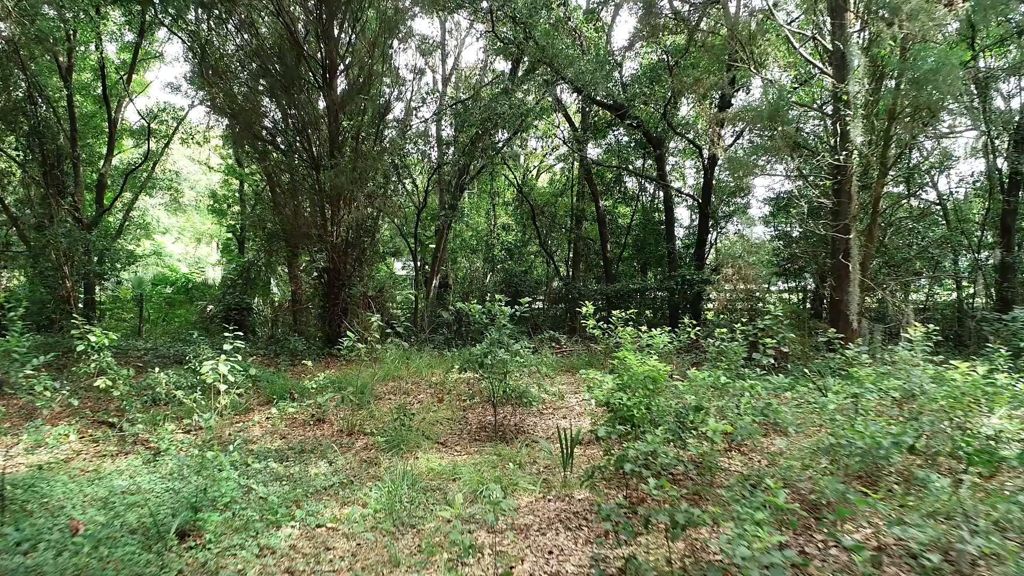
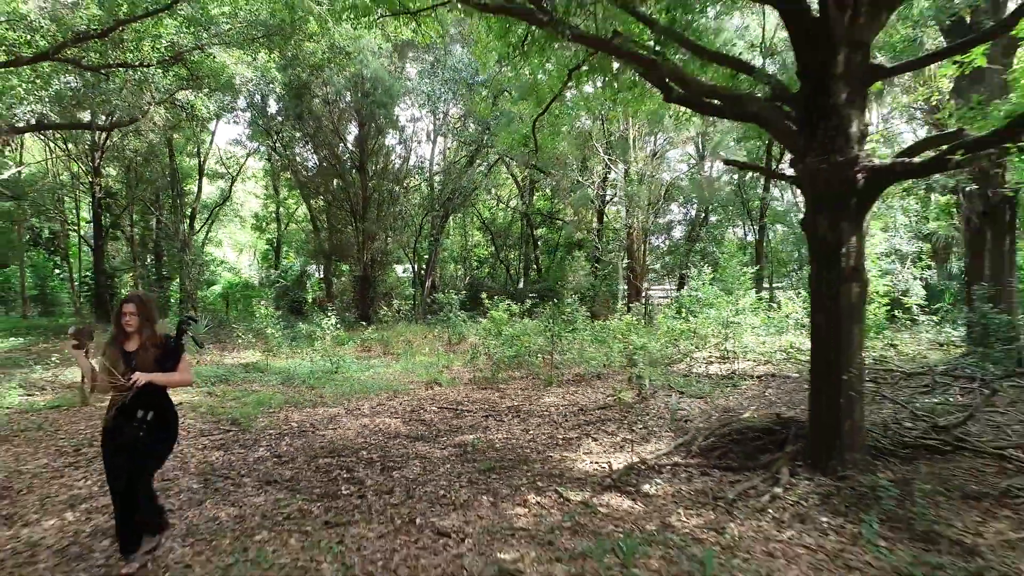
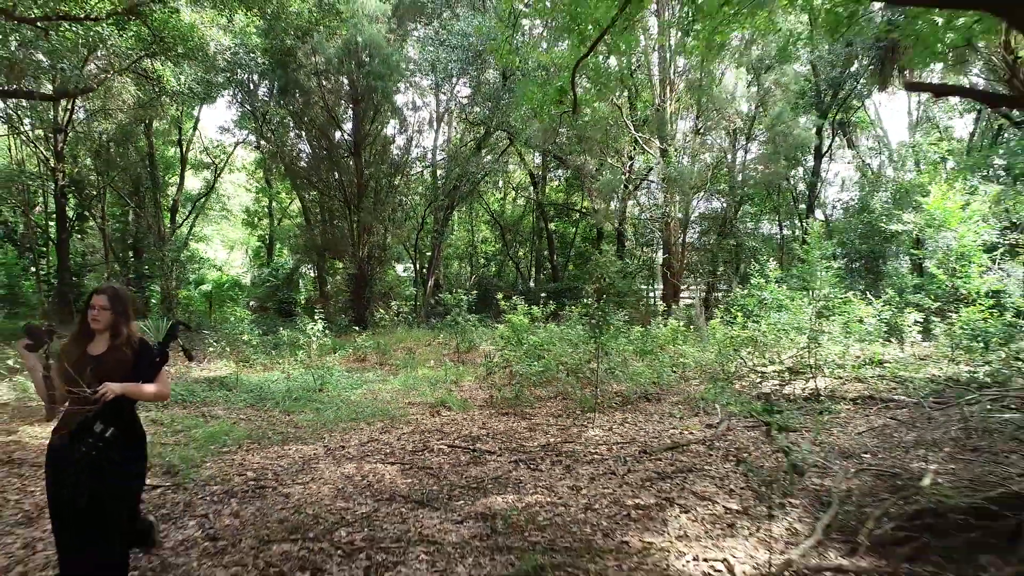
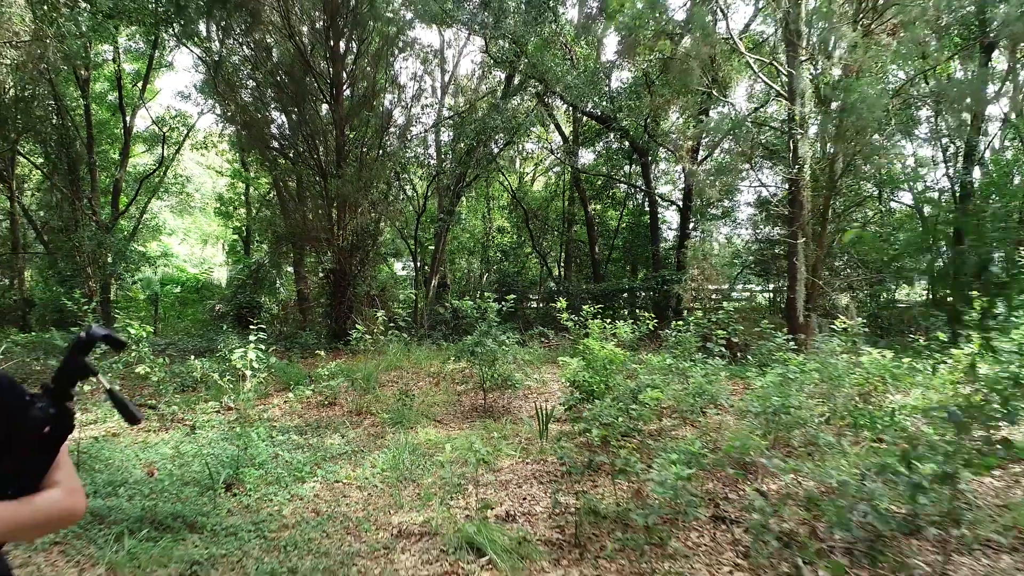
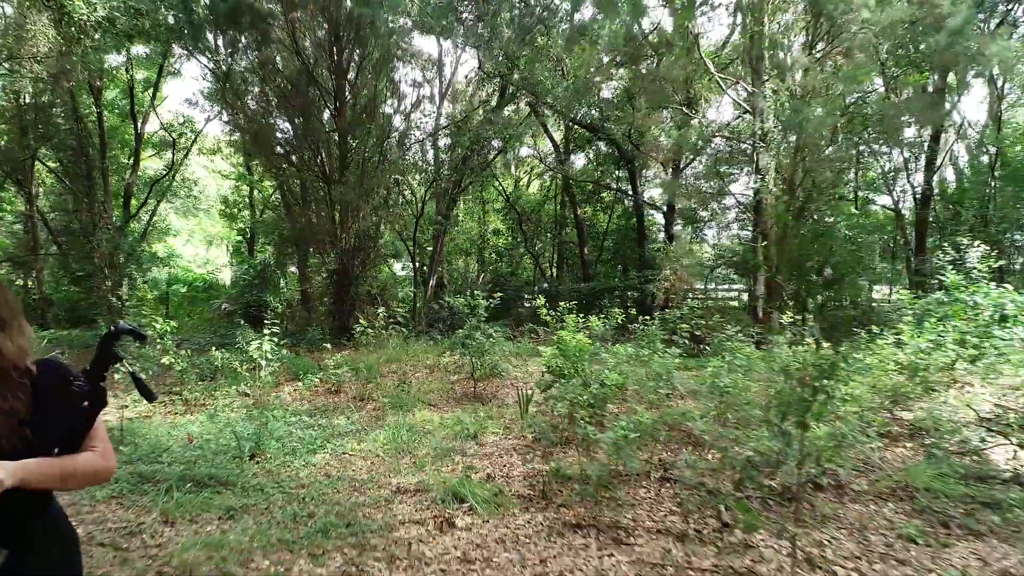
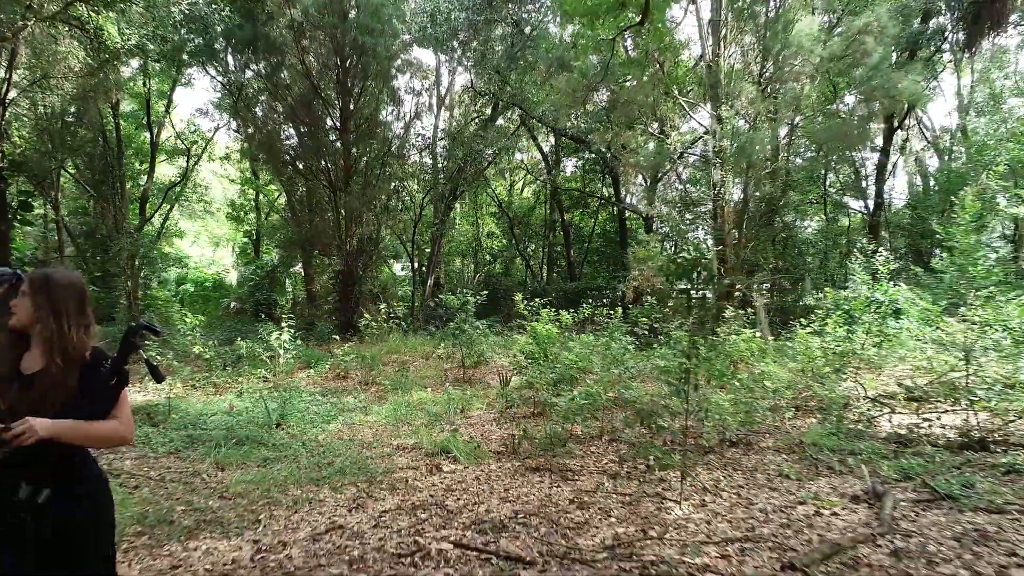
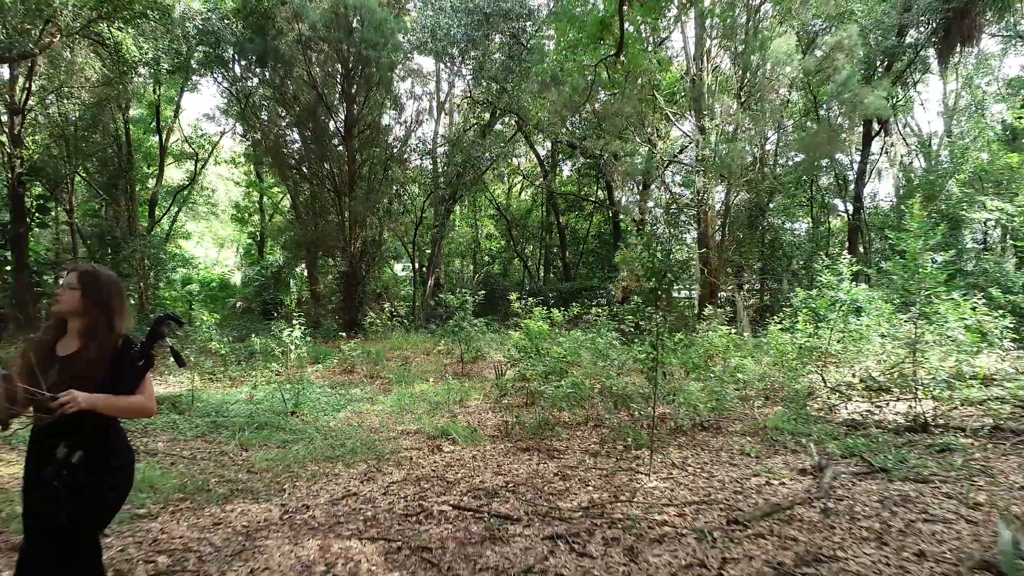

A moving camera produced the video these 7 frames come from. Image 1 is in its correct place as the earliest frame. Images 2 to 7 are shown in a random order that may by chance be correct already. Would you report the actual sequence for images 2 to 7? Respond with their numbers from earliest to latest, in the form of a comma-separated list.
4, 5, 6, 7, 3, 2
